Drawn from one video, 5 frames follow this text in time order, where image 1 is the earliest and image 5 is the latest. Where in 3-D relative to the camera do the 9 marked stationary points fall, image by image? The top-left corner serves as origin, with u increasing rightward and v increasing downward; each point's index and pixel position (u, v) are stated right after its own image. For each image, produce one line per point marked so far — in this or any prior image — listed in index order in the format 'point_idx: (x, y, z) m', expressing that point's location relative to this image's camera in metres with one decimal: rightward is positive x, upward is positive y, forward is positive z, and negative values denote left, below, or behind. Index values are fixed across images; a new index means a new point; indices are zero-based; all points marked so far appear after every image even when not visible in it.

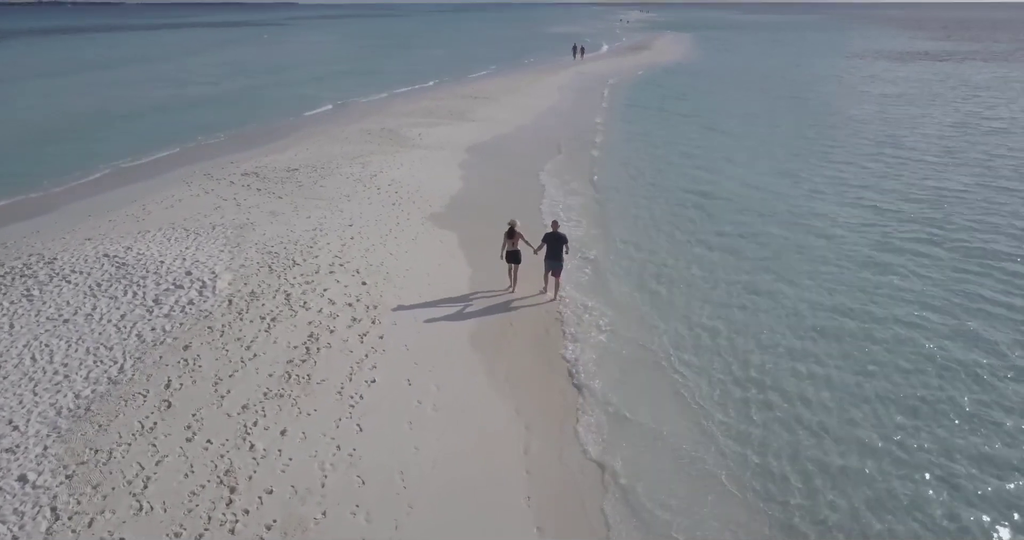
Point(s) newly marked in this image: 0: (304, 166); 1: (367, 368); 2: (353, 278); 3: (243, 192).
0: (-6.5, +3.2, +17.5) m
1: (-2.3, -1.6, +9.0) m
2: (-3.2, -0.2, +11.2) m
3: (-7.3, +2.1, +15.2) m
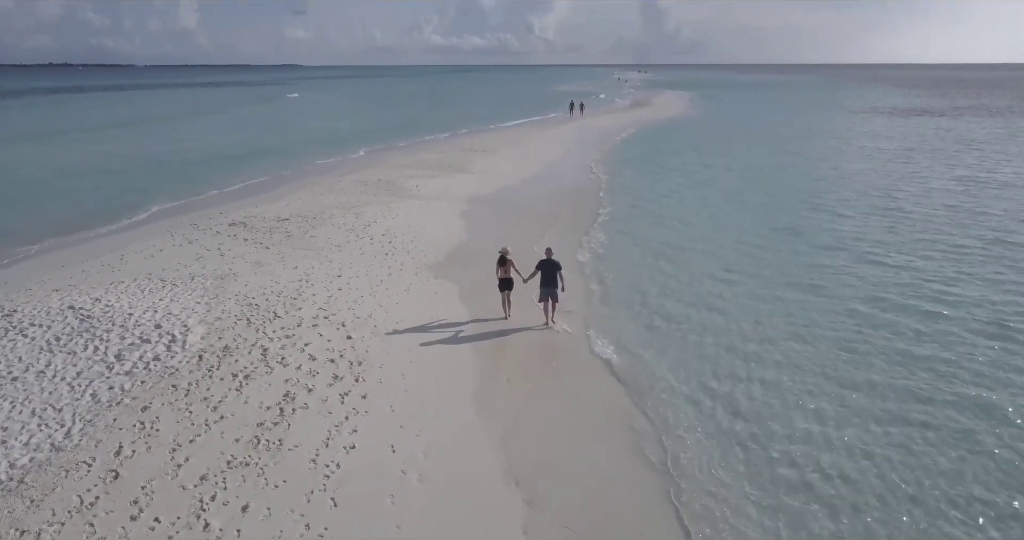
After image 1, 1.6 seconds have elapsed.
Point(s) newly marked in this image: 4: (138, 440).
0: (-6.6, +1.6, +16.9) m
1: (-2.4, -2.3, +8.1) m
2: (-3.3, -1.2, +10.4) m
3: (-7.4, +0.7, +14.6) m
4: (-5.1, -2.3, +7.5) m
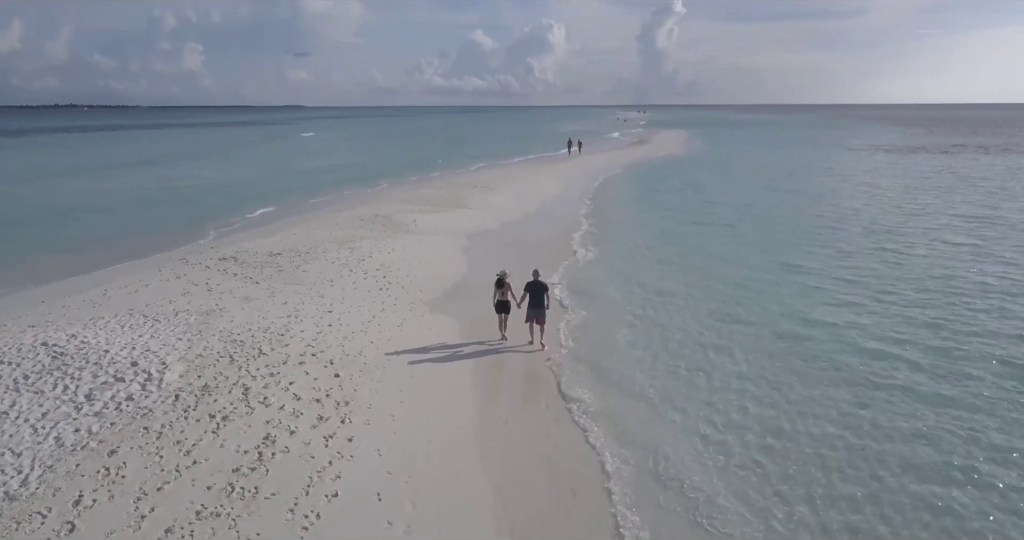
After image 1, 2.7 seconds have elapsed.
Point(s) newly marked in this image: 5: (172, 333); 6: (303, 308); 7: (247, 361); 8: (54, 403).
0: (-6.7, +0.6, +16.6) m
1: (-2.5, -2.8, +7.5) m
2: (-3.3, -1.8, +9.9) m
3: (-7.5, -0.2, +14.2) m
4: (-5.1, -2.7, +6.9) m
5: (-6.5, -1.2, +10.6) m
6: (-4.7, -0.9, +12.5) m
7: (-4.7, -1.6, +9.8) m
8: (-6.7, -2.0, +8.2) m
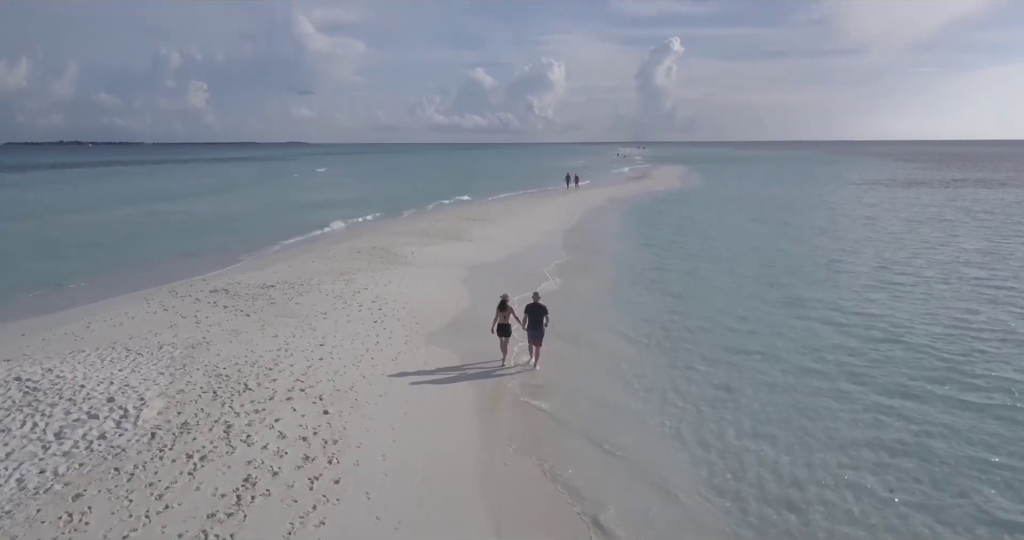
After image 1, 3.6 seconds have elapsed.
0: (-6.7, -0.4, +16.2) m
1: (-2.5, -3.2, +6.9) m
2: (-3.3, -2.3, +9.4) m
3: (-7.5, -1.0, +13.7) m
4: (-5.1, -3.0, +6.4) m
5: (-6.5, -1.8, +10.1) m
6: (-4.7, -1.5, +12.0) m
7: (-4.7, -2.1, +9.3) m
8: (-6.7, -2.4, +7.7) m
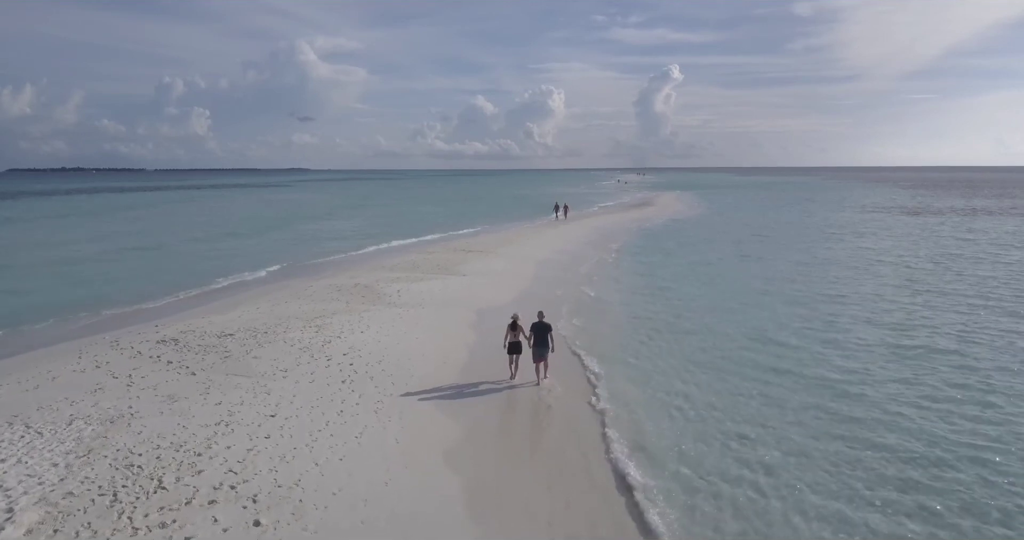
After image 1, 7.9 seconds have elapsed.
0: (-6.8, -1.5, +14.1) m
1: (-2.6, -3.9, +4.7) m
2: (-3.5, -3.1, +7.2) m
3: (-7.6, -2.0, +11.6) m
4: (-5.3, -3.7, +4.1) m
5: (-6.6, -2.6, +8.0) m
6: (-4.8, -2.5, +9.8) m
7: (-4.8, -2.9, +7.1) m
8: (-6.9, -3.1, +5.5) m
